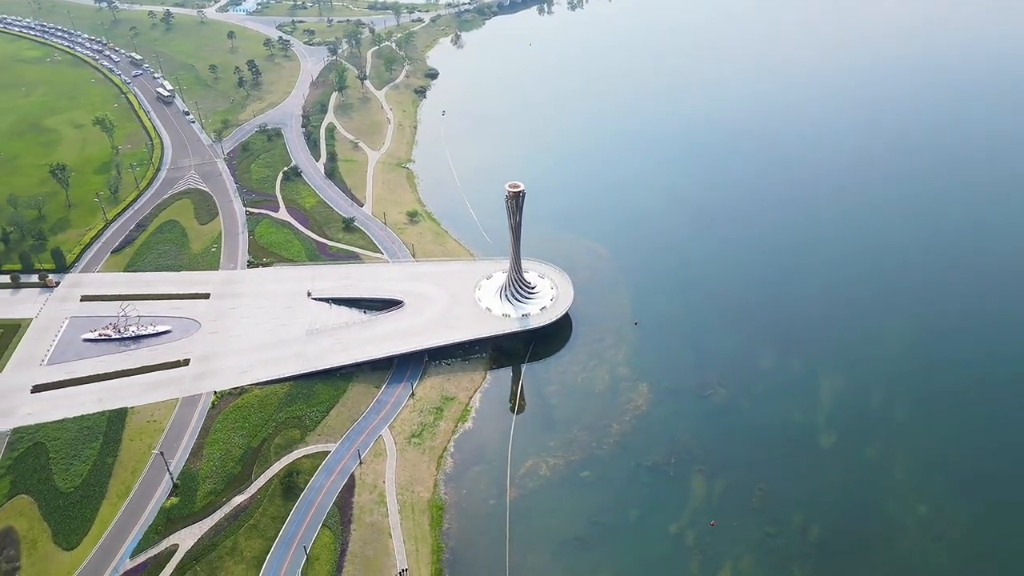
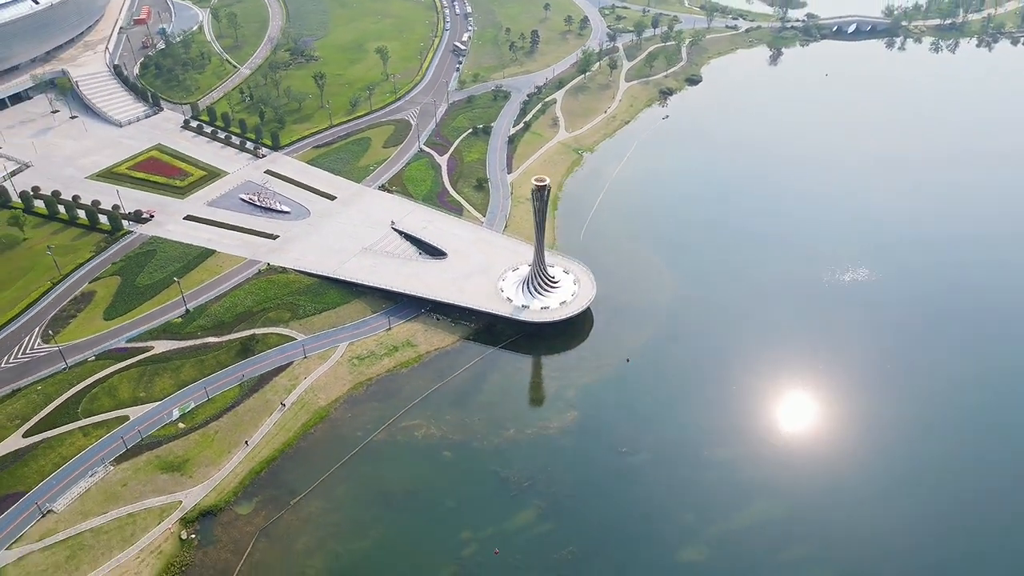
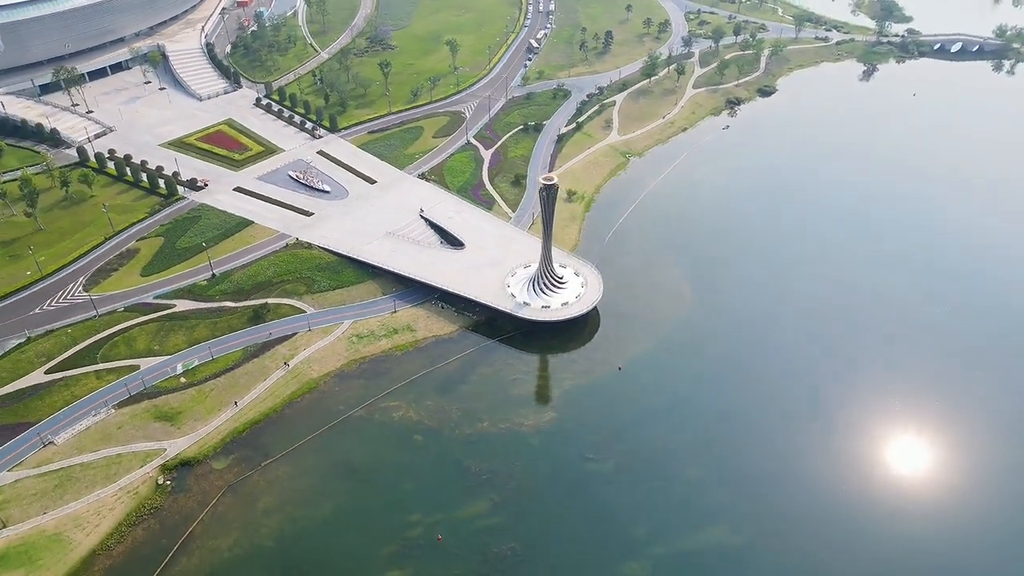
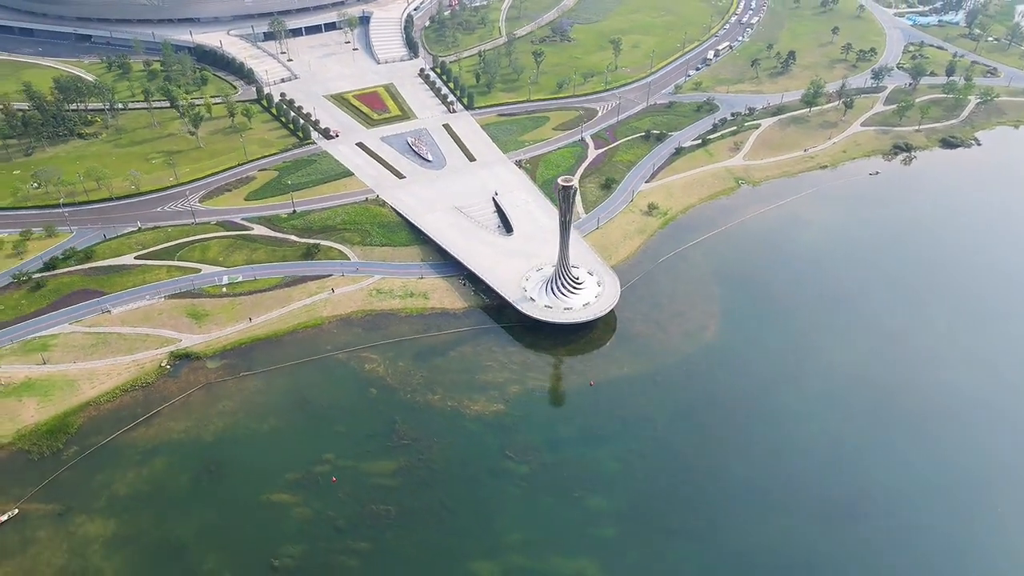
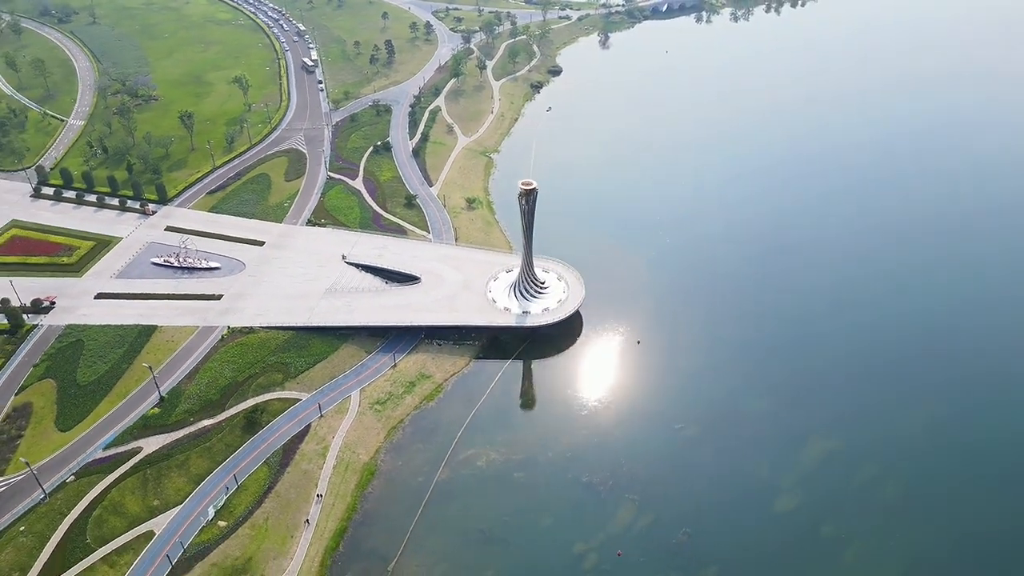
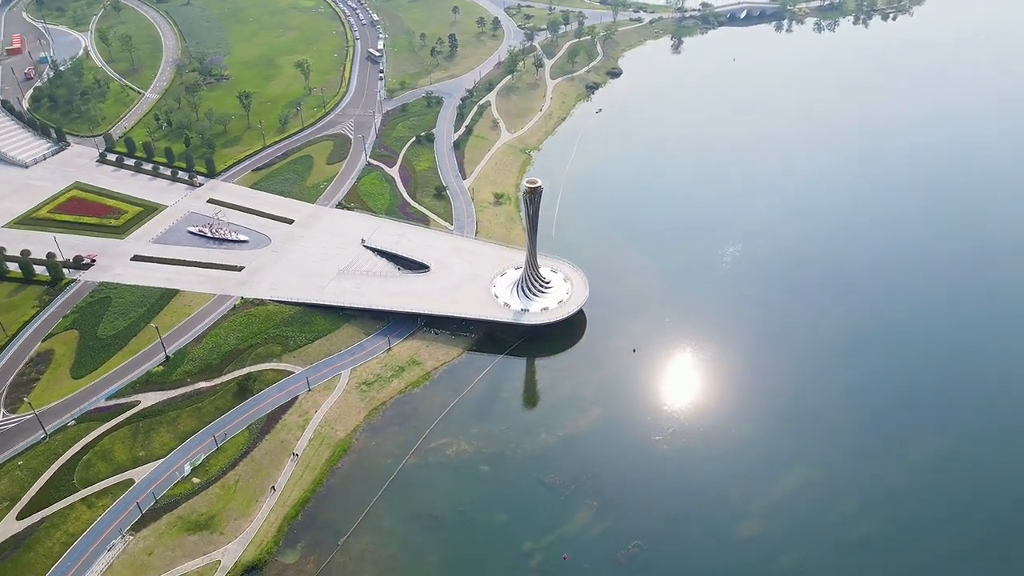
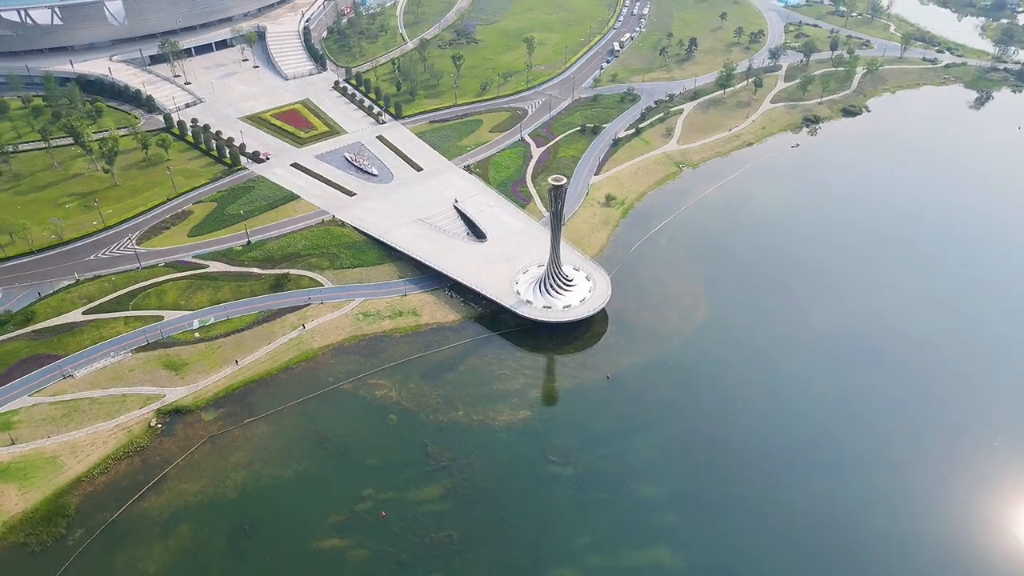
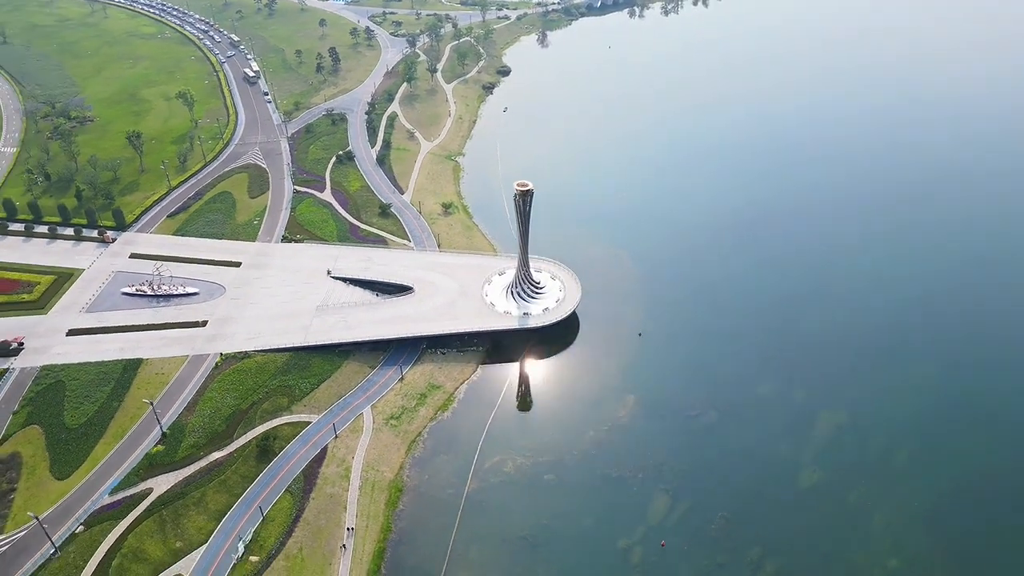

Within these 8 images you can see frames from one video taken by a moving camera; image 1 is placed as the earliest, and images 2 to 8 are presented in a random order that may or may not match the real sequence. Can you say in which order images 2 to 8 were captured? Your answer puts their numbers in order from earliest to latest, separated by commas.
8, 5, 6, 2, 3, 7, 4
